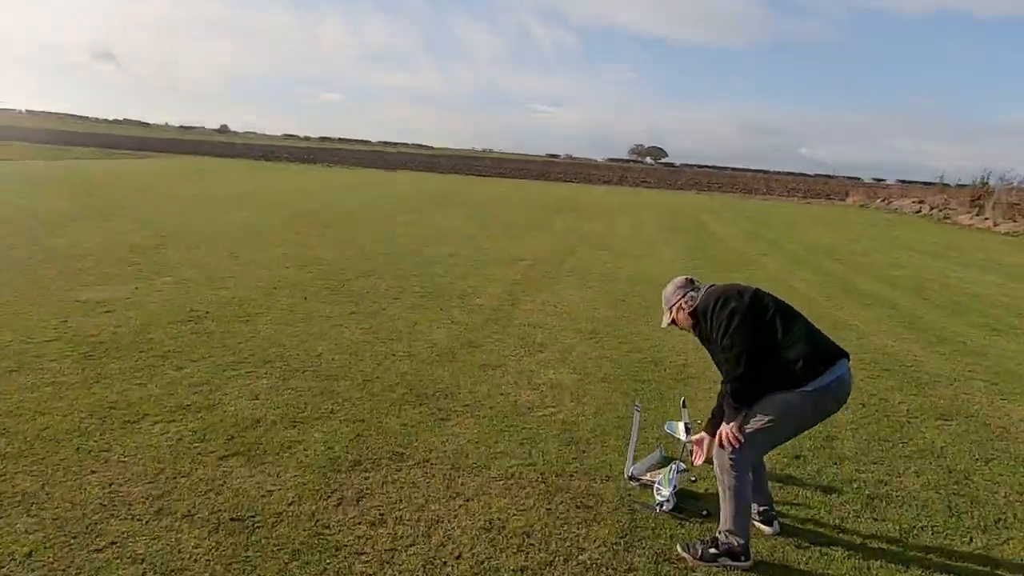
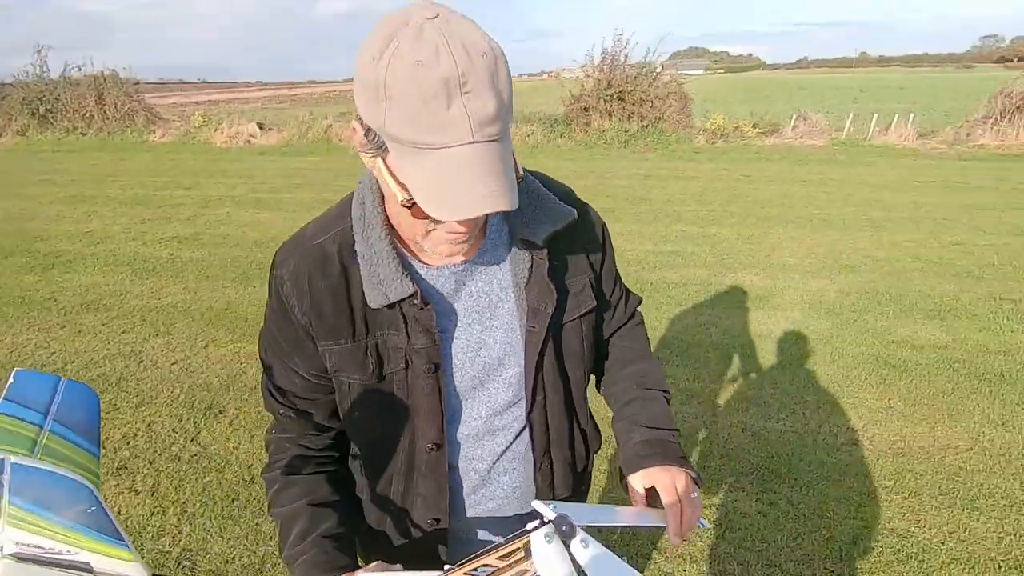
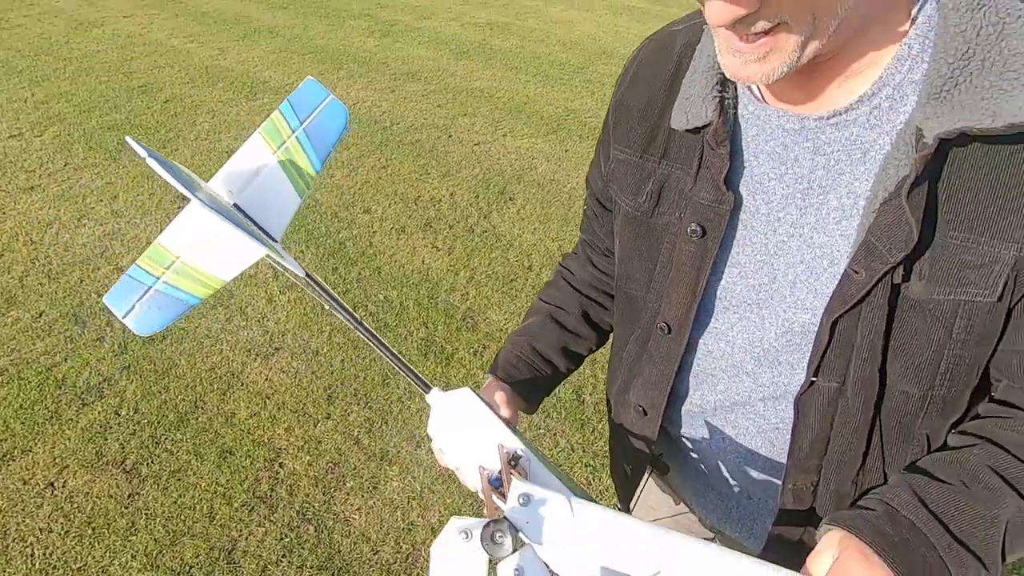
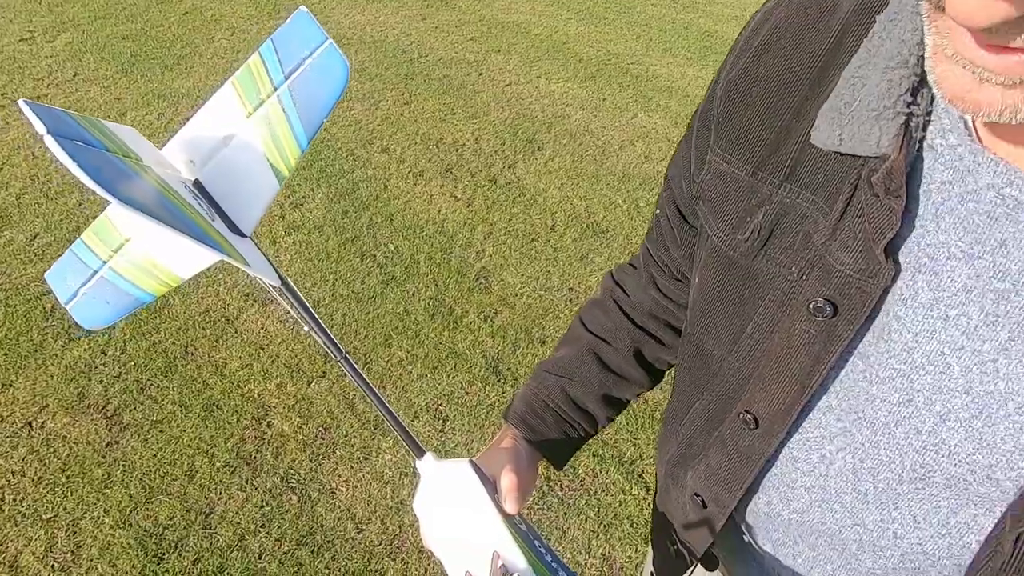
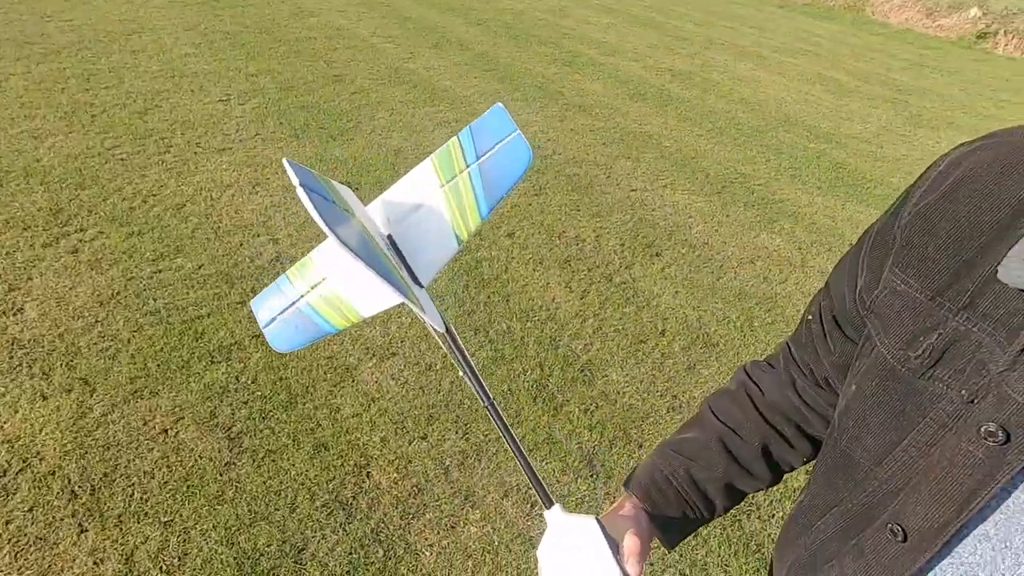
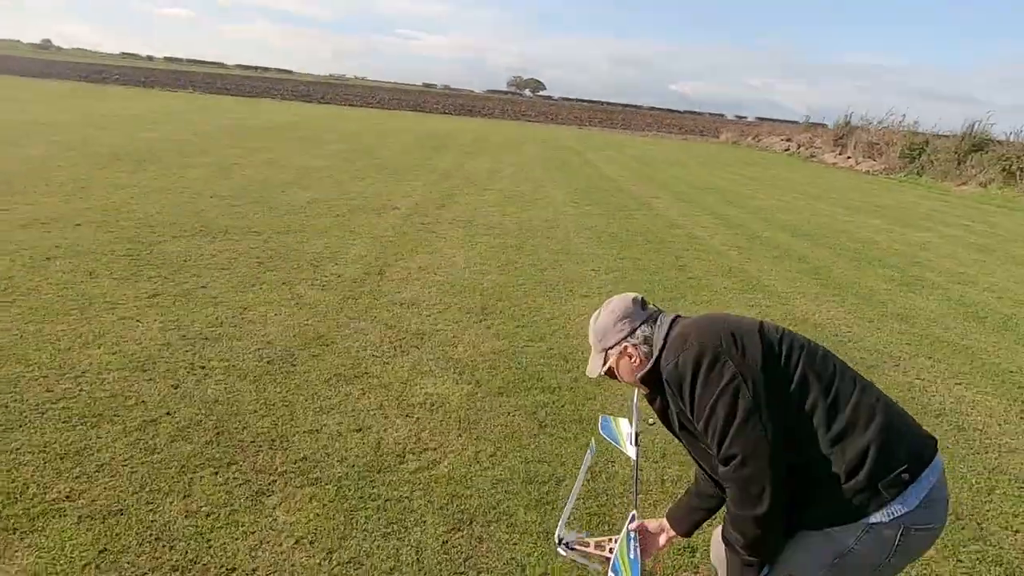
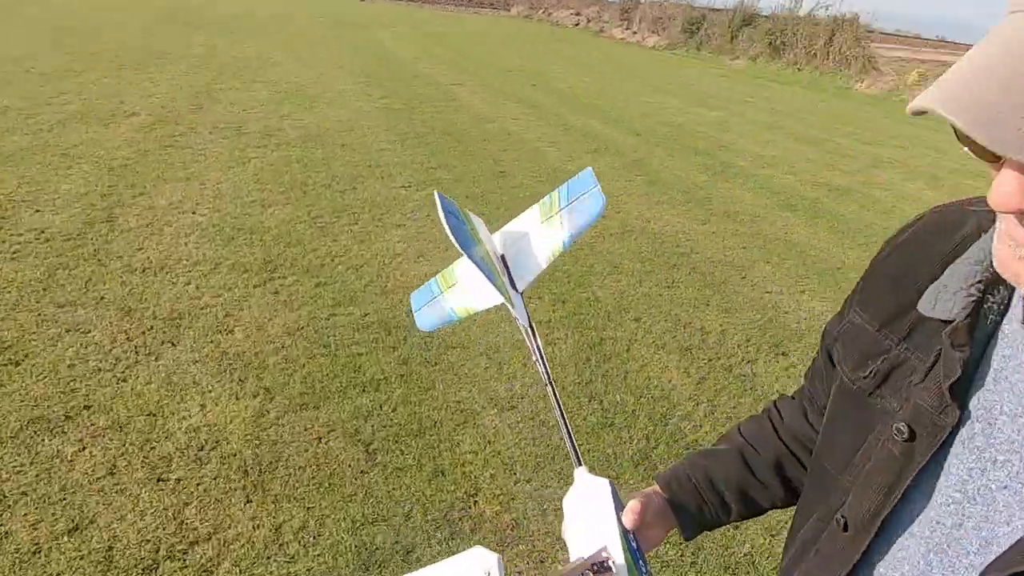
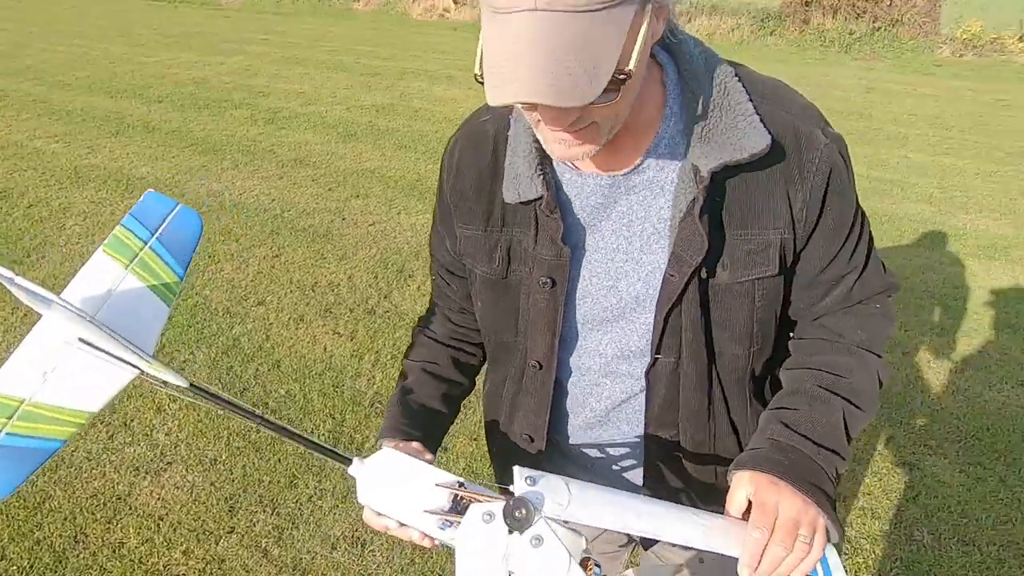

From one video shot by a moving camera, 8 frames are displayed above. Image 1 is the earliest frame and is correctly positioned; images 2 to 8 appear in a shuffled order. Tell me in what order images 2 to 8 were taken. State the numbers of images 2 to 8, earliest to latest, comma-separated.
6, 7, 5, 4, 3, 8, 2
